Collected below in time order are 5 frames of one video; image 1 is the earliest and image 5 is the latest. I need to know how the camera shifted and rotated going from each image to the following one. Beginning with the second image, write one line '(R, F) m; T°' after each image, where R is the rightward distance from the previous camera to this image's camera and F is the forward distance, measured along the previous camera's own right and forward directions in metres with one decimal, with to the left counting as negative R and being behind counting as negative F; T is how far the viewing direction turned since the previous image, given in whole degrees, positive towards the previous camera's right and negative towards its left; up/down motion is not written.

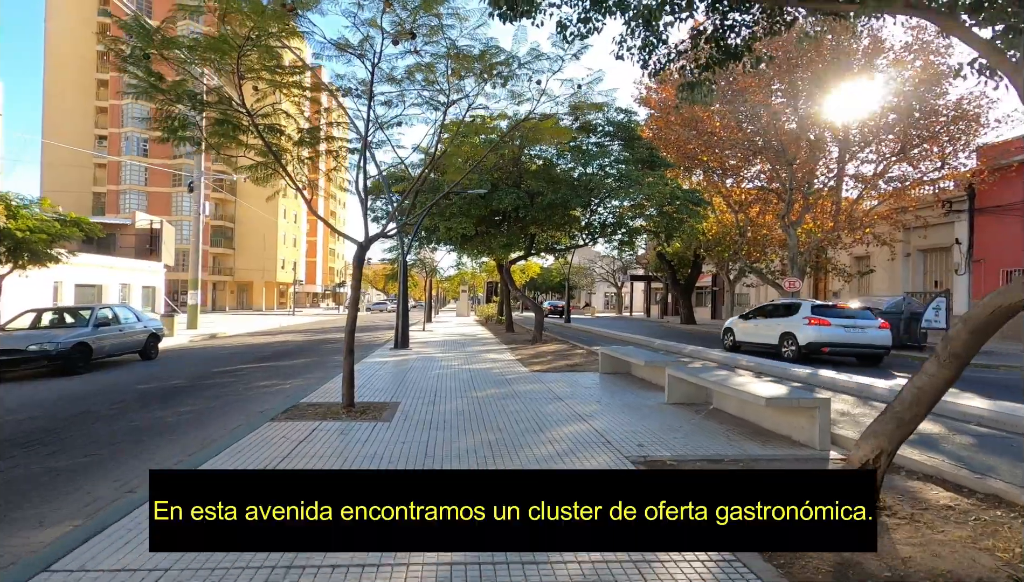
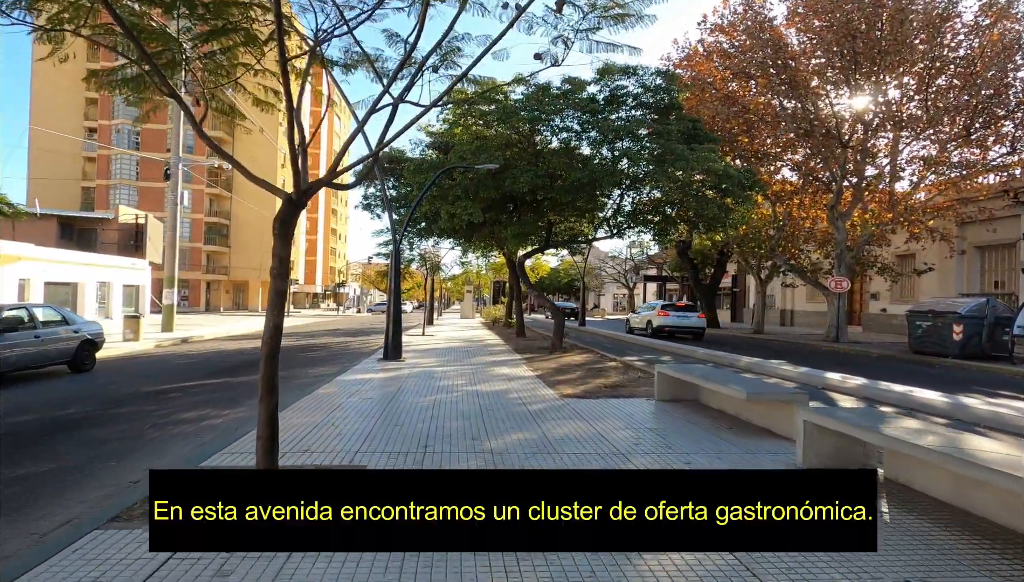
(-0.3, +3.2) m; 0°
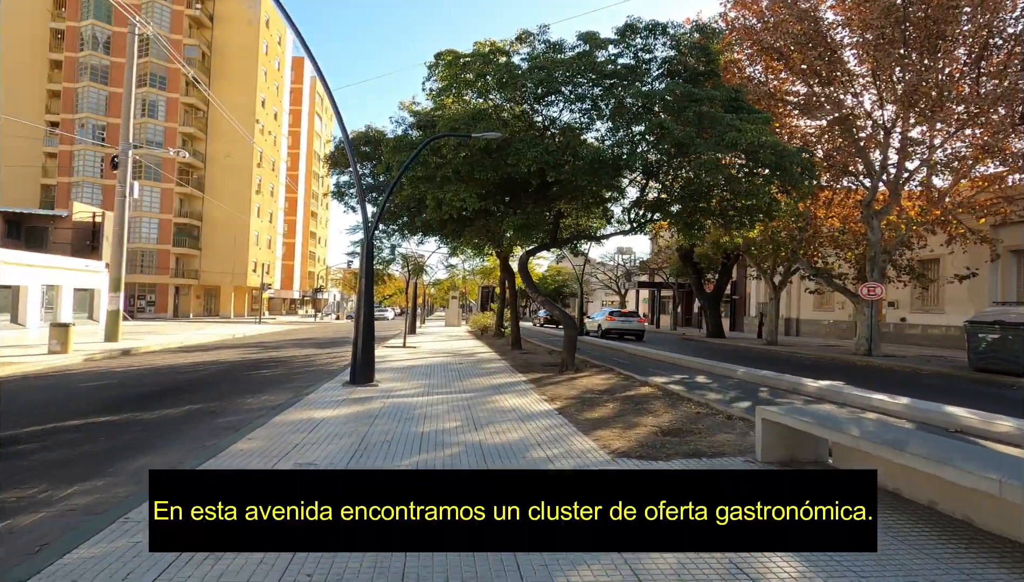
(-0.4, +3.1) m; +1°
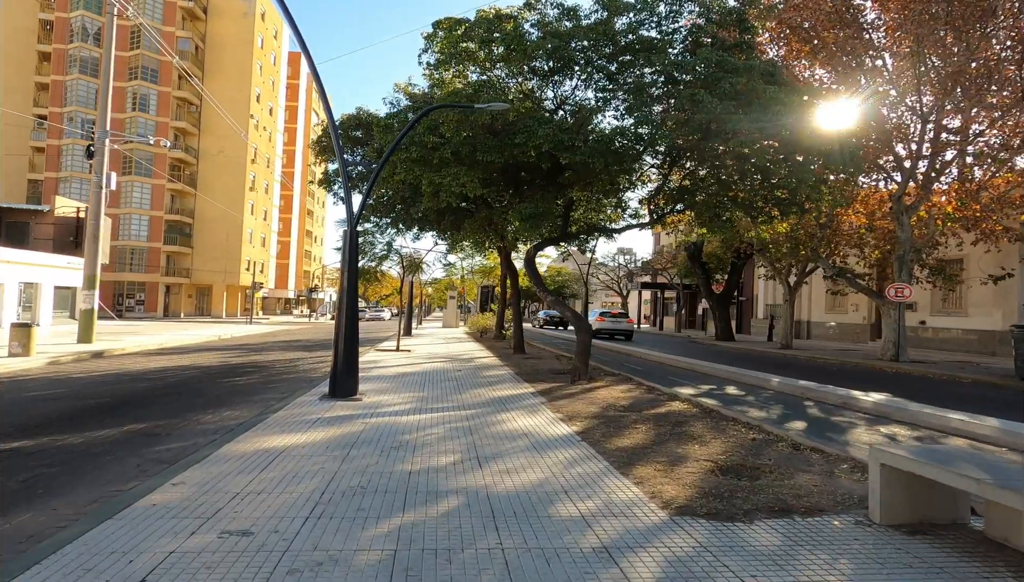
(-0.1, +1.6) m; 0°
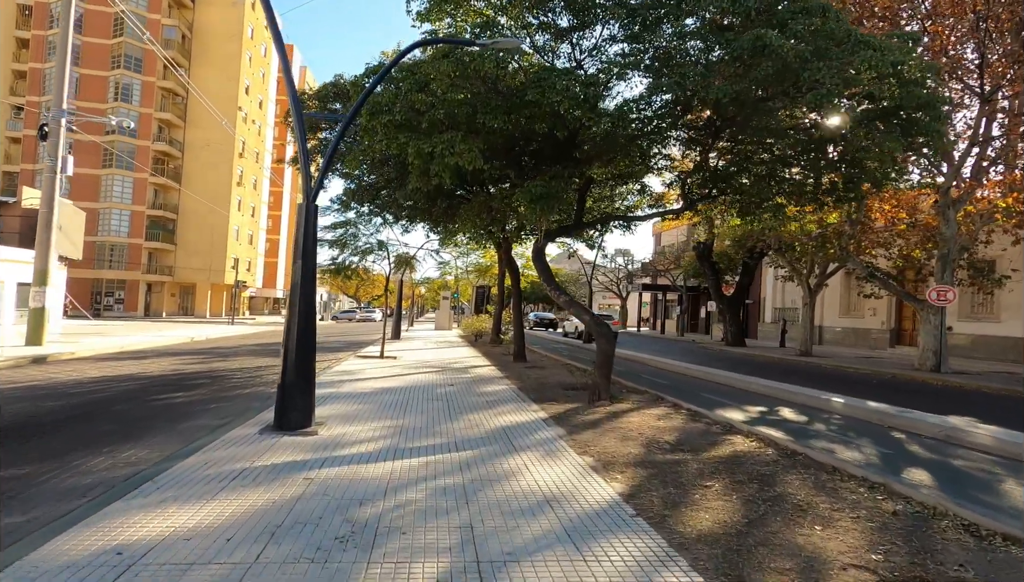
(-0.2, +2.3) m; 0°
